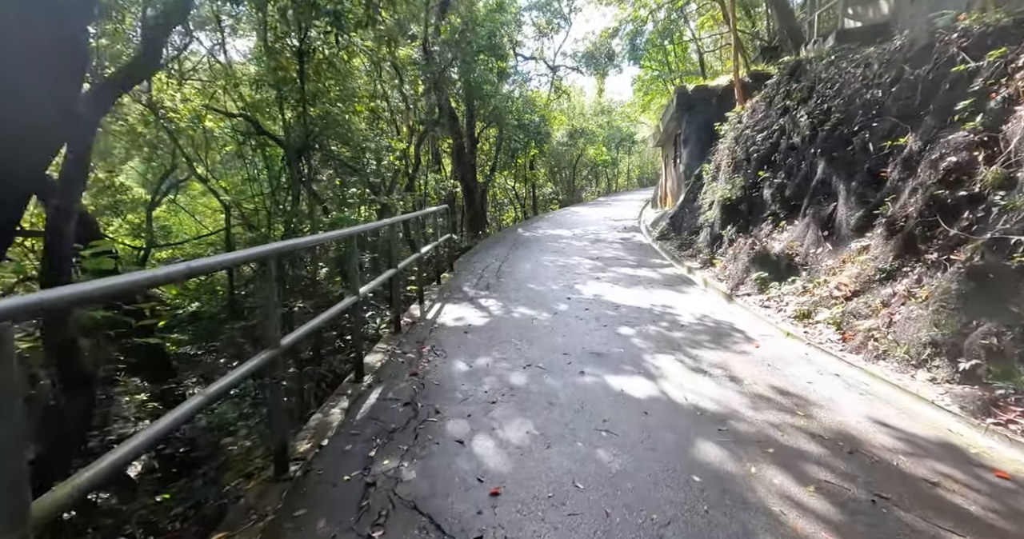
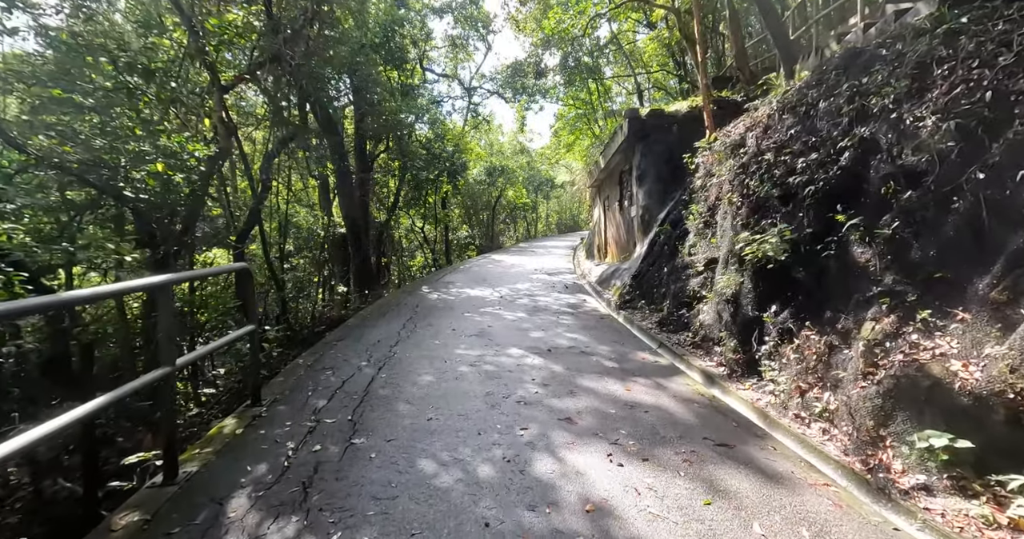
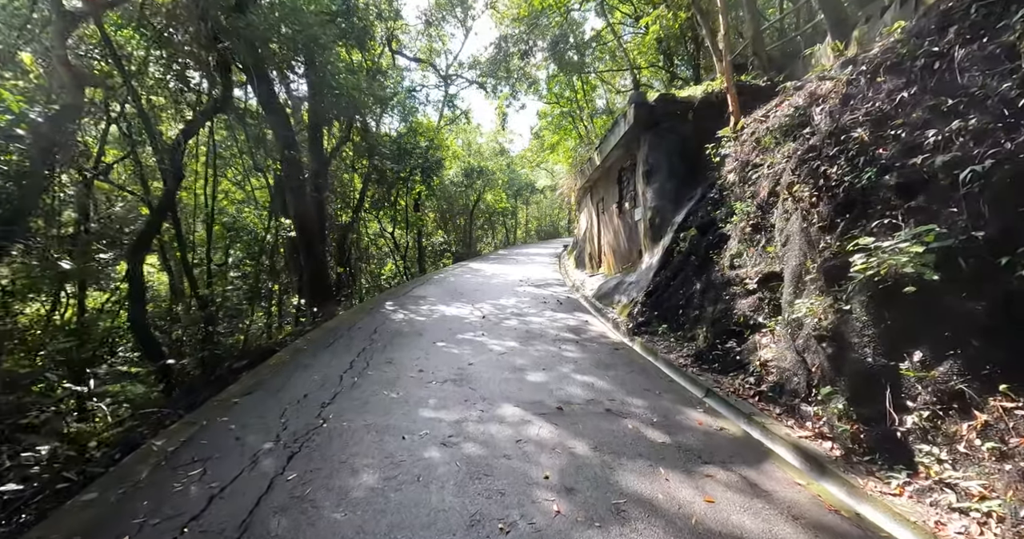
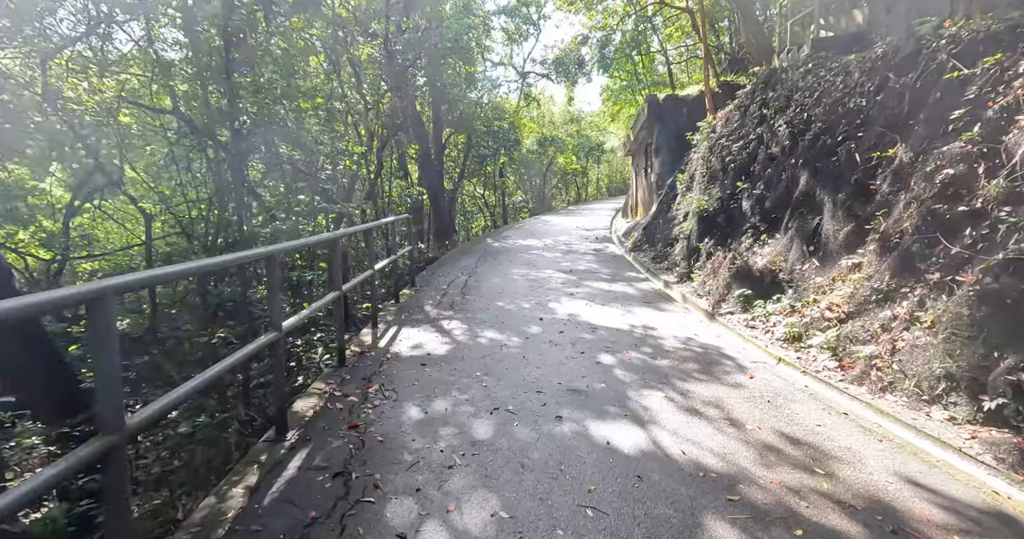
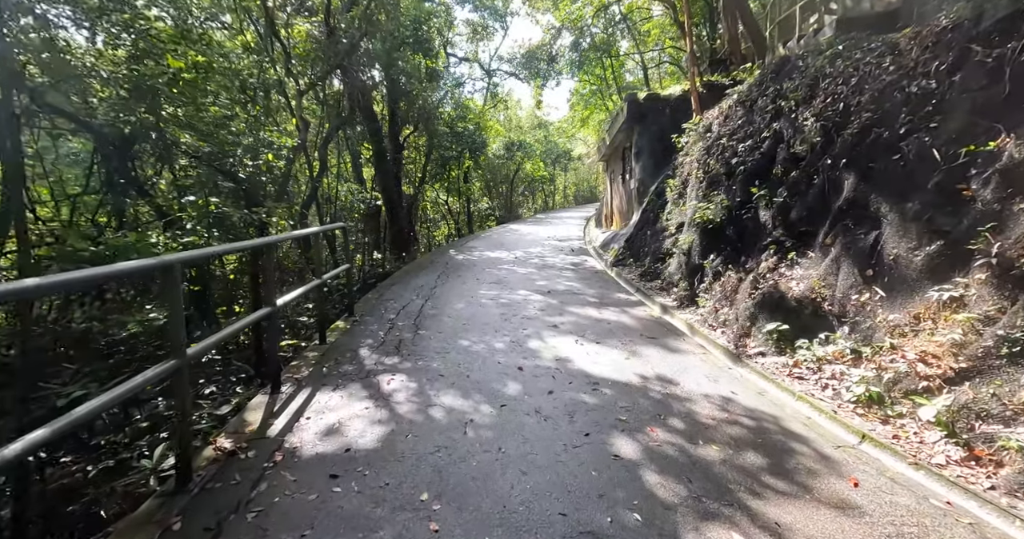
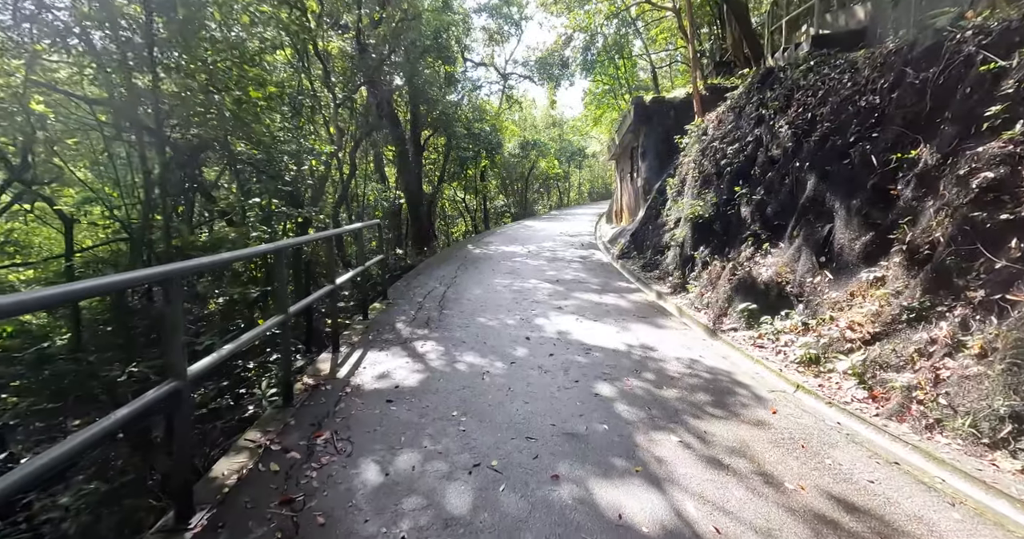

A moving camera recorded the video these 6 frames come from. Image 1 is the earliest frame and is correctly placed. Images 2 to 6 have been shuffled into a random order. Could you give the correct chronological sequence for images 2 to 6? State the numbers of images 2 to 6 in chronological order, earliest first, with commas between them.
4, 6, 5, 2, 3
